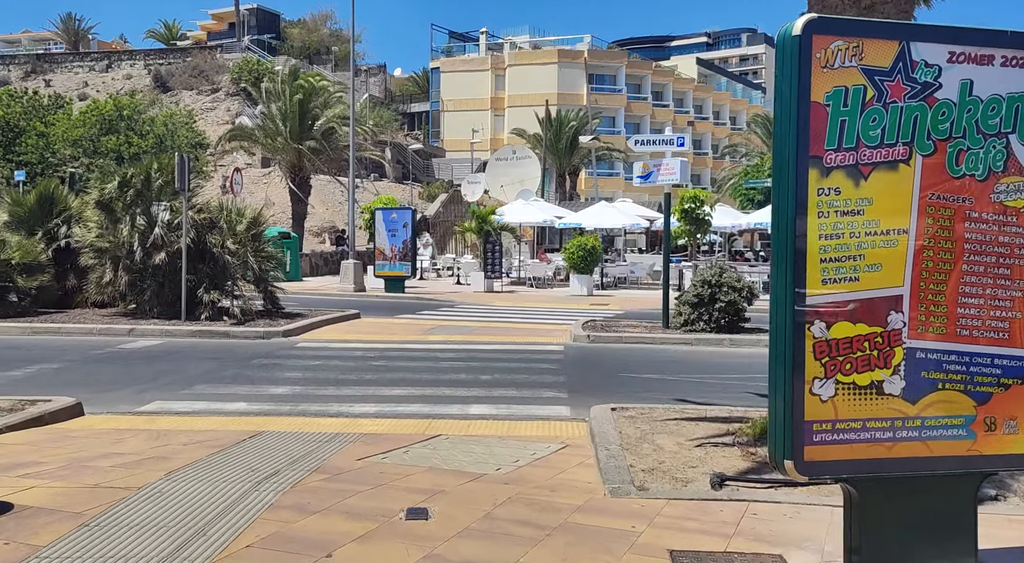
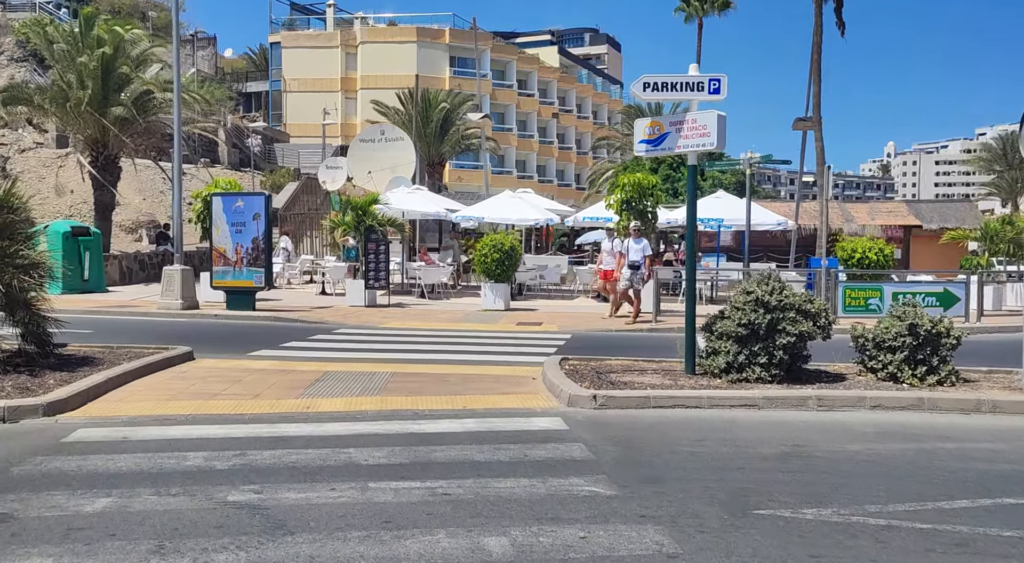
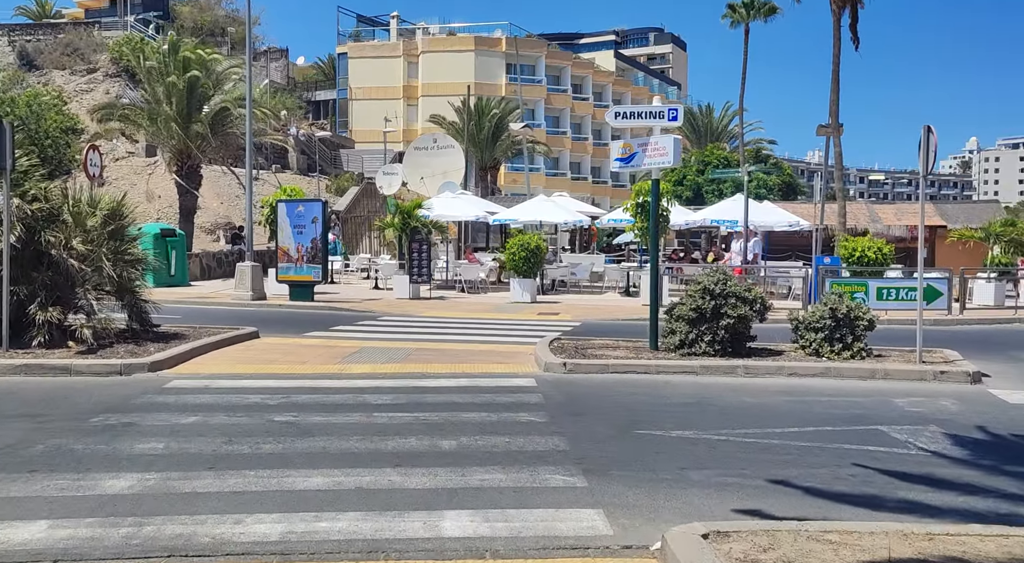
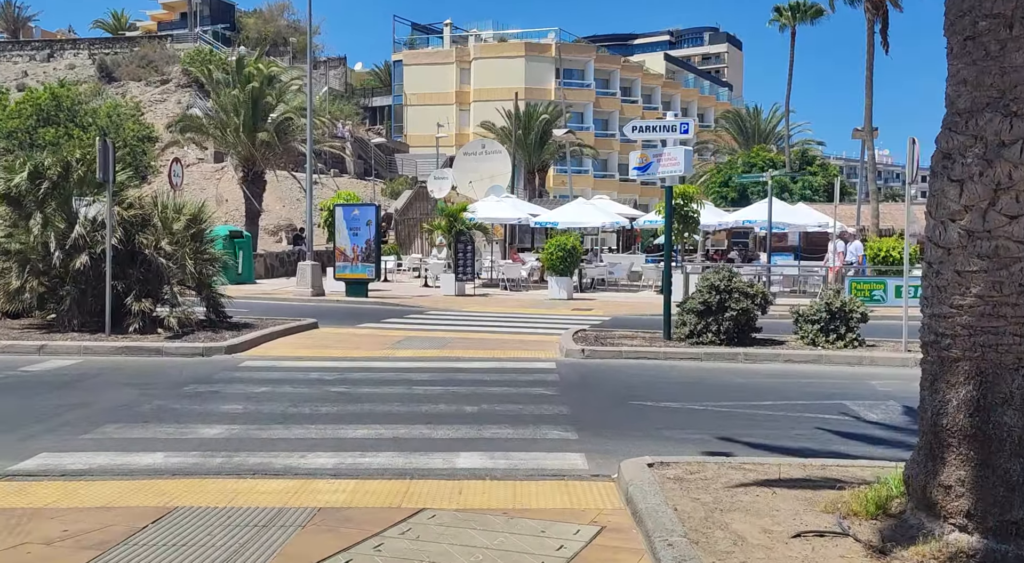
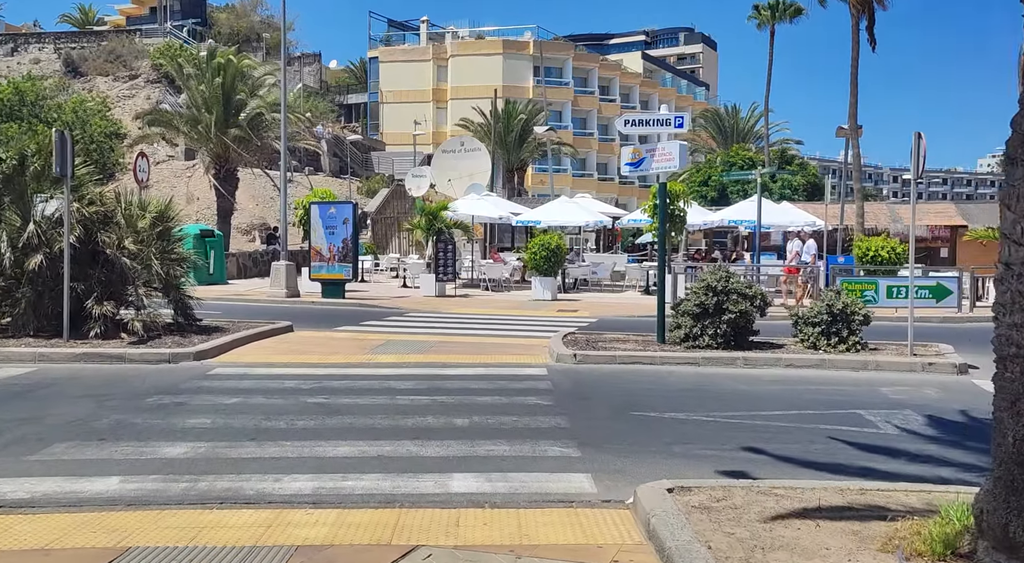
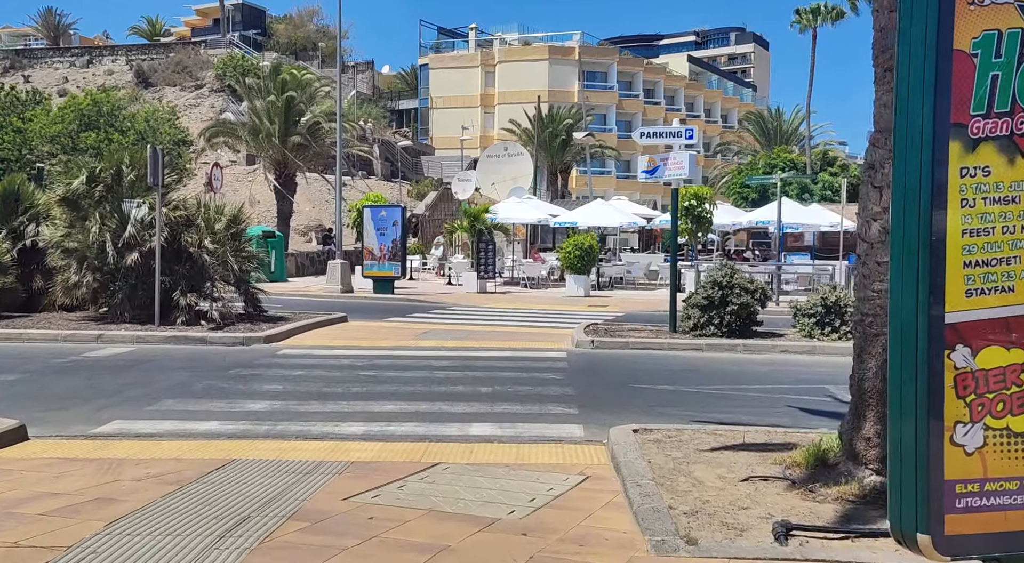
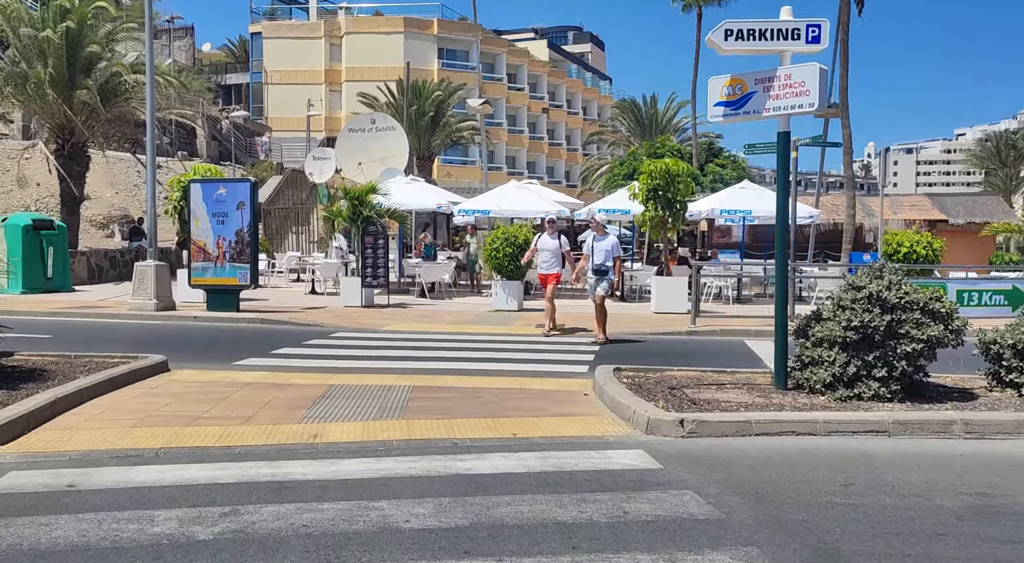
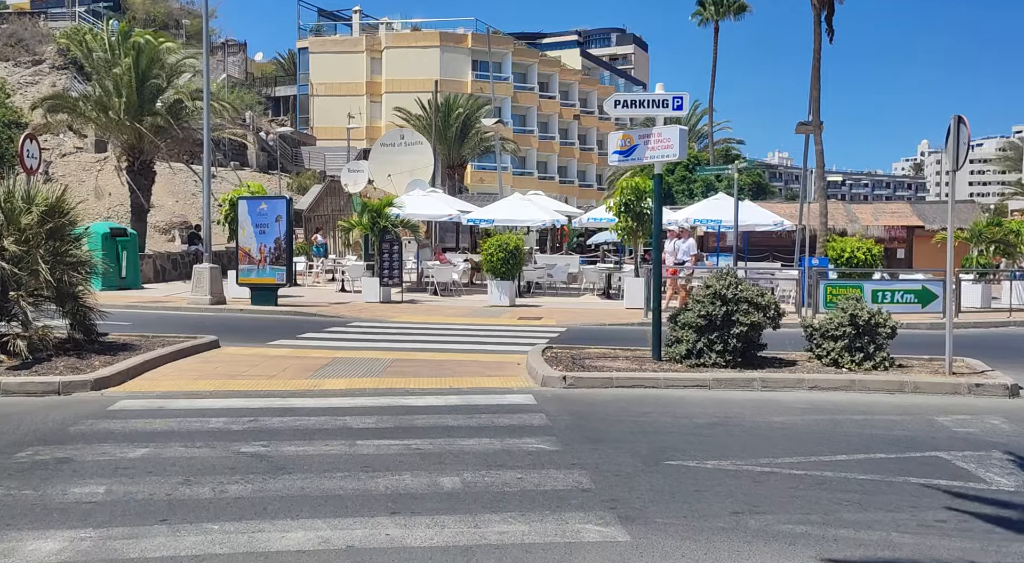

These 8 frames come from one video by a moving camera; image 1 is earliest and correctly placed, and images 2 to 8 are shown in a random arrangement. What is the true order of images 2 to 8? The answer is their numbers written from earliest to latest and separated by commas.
6, 4, 5, 3, 8, 2, 7
